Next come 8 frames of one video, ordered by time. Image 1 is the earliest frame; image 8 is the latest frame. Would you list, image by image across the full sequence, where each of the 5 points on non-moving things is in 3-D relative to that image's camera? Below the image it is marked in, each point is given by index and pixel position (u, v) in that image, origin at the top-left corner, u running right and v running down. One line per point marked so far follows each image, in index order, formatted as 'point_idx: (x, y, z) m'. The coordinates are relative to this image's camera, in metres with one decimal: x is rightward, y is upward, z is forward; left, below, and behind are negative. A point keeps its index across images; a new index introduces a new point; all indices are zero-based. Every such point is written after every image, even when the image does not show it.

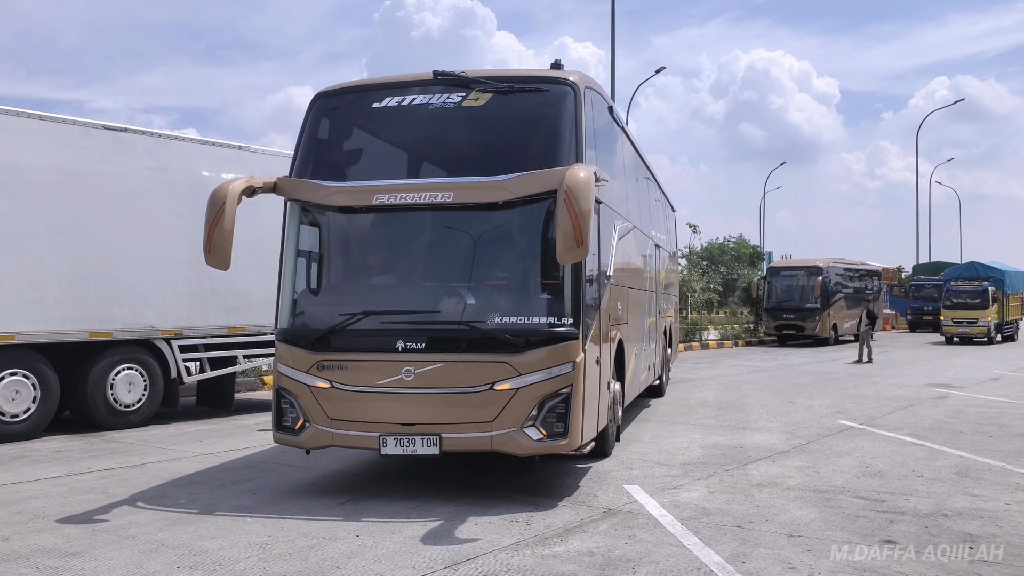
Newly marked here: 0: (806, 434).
0: (+2.9, -1.5, +9.5) m
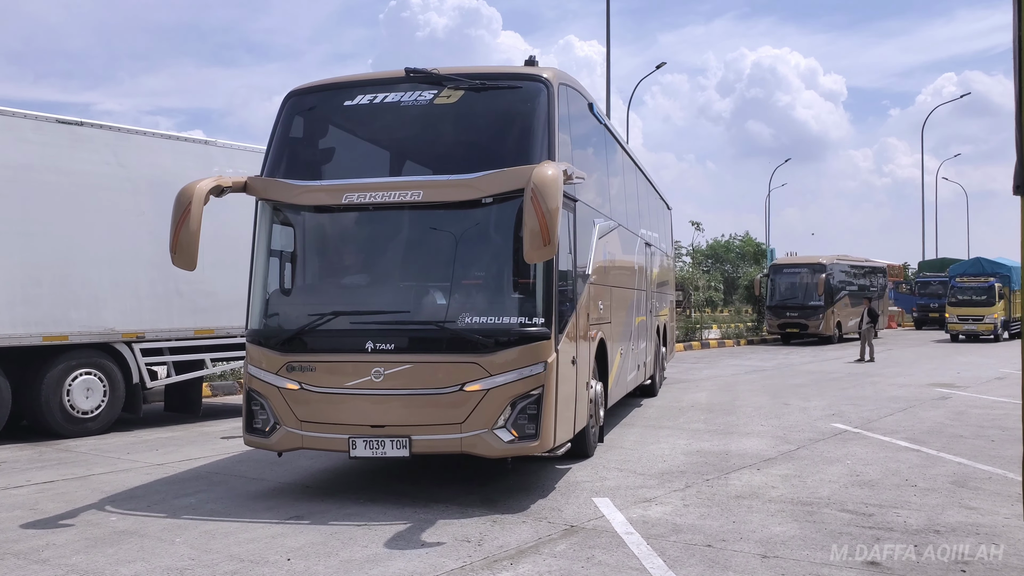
0: (+2.7, -1.4, +9.0) m
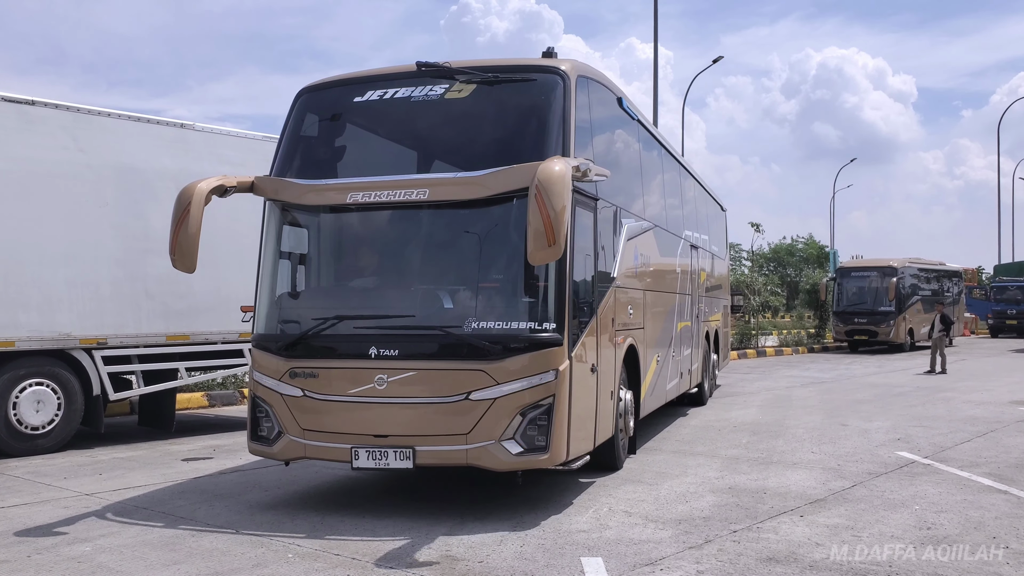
0: (+2.7, -1.5, +7.5) m
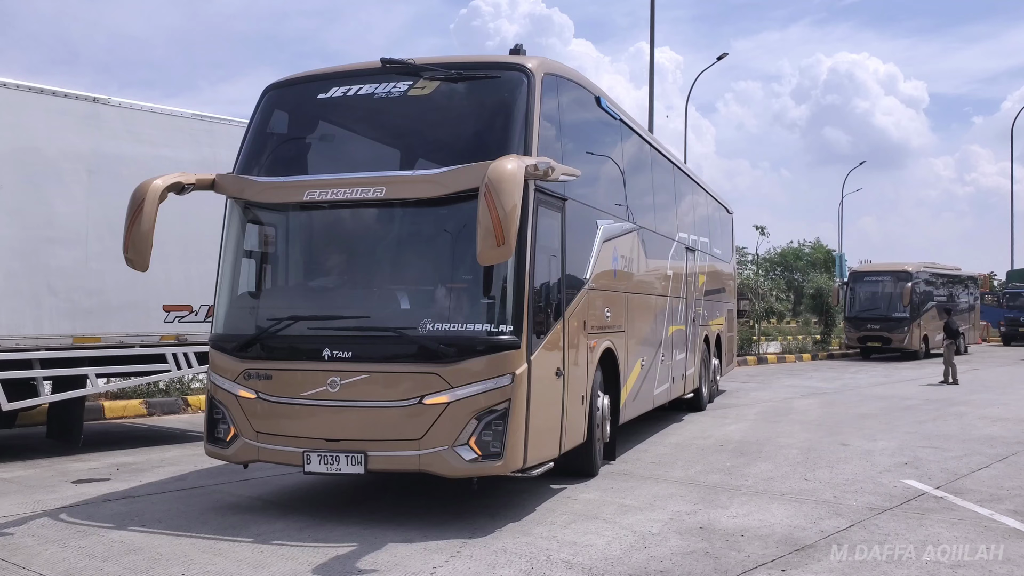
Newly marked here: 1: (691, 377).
0: (+2.3, -1.5, +6.3) m
1: (+2.9, -1.4, +15.2) m
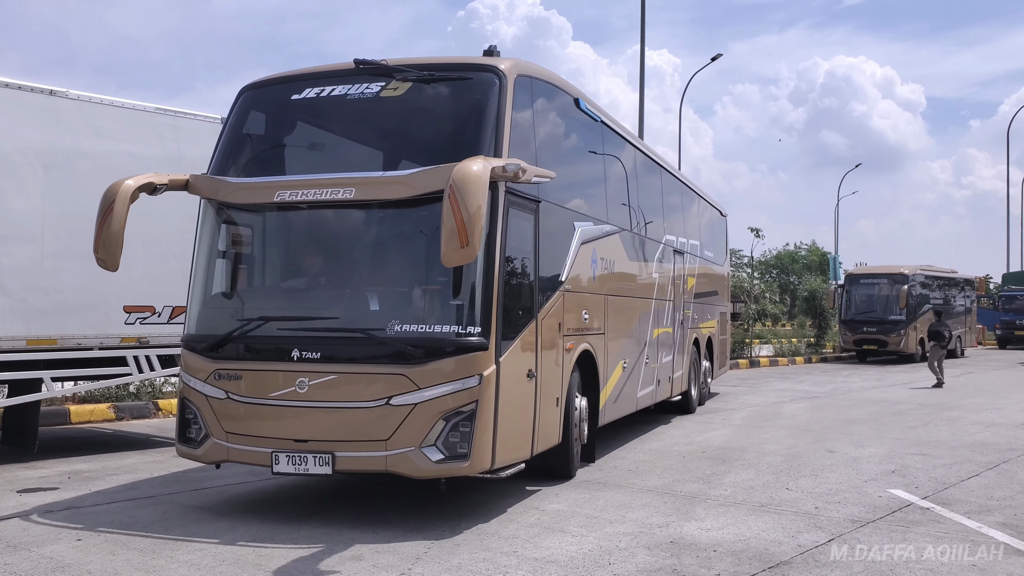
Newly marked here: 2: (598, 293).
0: (+2.0, -1.5, +6.0) m
1: (+2.6, -1.4, +14.9) m
2: (+0.8, 0.0, +9.3) m
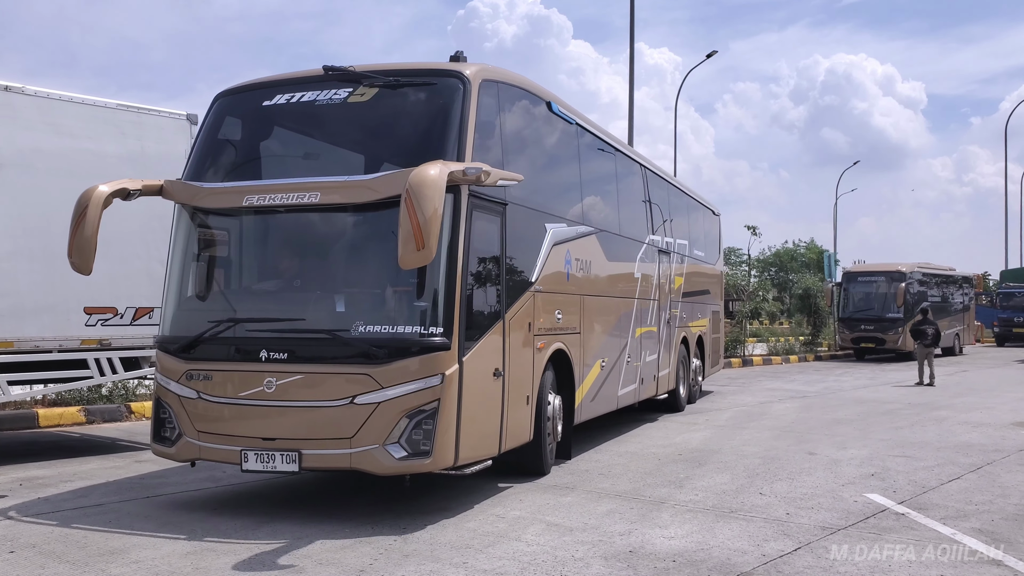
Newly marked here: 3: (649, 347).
0: (+1.8, -1.5, +5.8) m
1: (+2.4, -1.4, +14.7) m
2: (+0.6, 0.0, +9.0) m
3: (+1.9, -0.8, +13.2) m
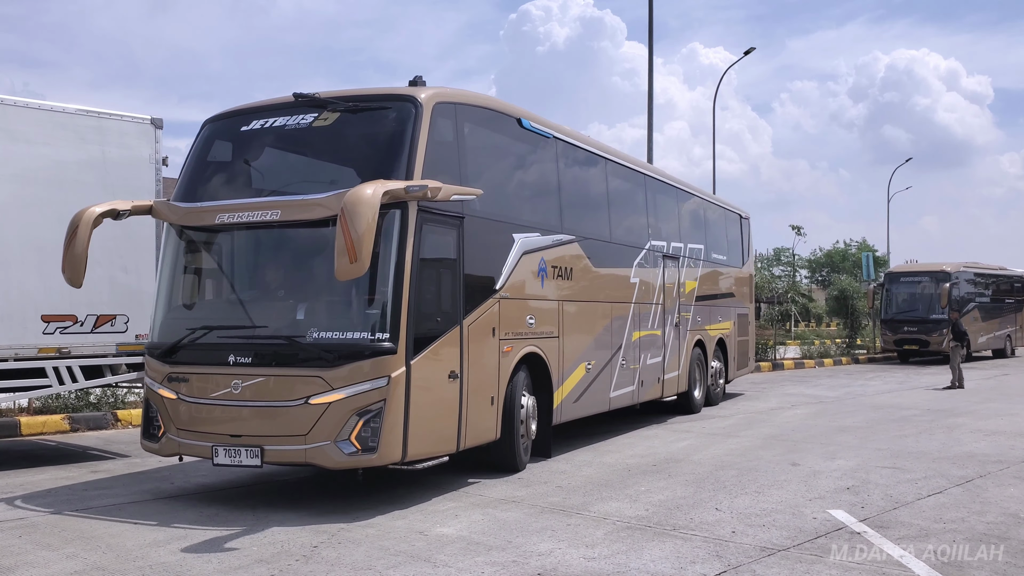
0: (+1.3, -1.5, +5.4) m
1: (+2.4, -1.4, +14.2) m
2: (+0.3, -0.1, +8.7) m
3: (+1.8, -0.9, +12.8) m
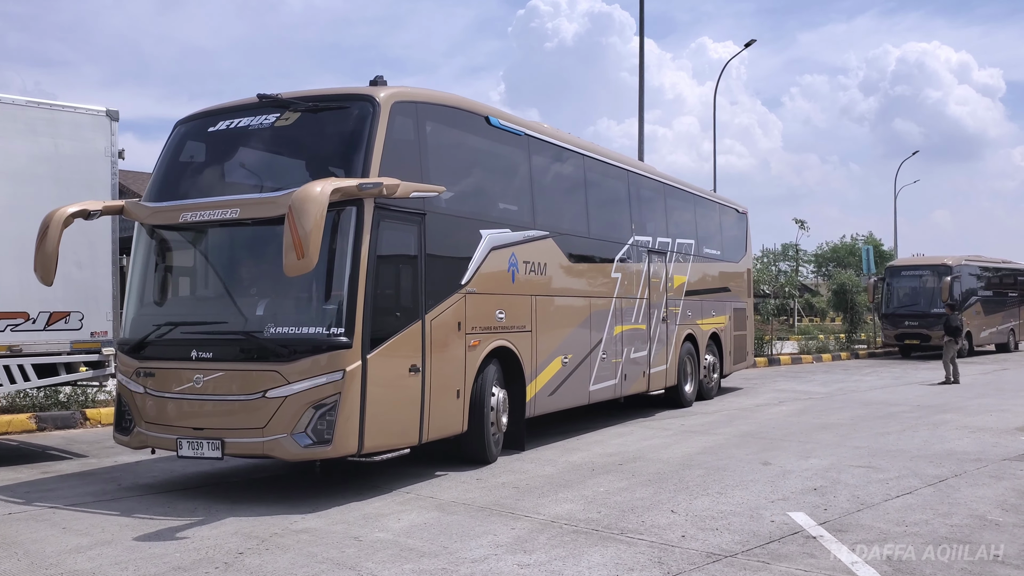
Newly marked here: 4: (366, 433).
0: (+0.9, -1.4, +5.1) m
1: (+2.1, -1.4, +13.9) m
2: (0.0, 0.0, +8.4) m
3: (+1.6, -0.8, +12.5) m
4: (-1.1, -1.0, +6.7) m
